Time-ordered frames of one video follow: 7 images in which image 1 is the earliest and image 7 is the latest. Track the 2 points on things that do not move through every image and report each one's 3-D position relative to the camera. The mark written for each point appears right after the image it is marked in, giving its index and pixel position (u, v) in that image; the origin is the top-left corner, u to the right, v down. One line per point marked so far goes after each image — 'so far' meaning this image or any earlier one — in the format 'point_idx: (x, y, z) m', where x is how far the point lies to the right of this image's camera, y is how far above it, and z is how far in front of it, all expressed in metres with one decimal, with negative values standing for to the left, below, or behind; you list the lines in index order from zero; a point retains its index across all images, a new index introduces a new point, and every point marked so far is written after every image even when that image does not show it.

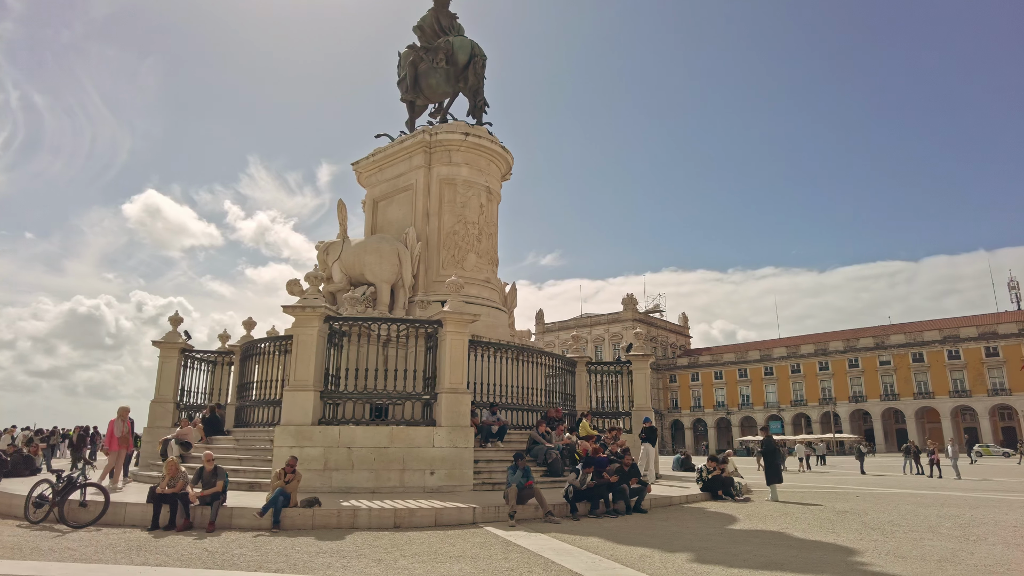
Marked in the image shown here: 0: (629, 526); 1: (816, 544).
0: (+1.5, -2.5, +6.8) m
1: (+2.7, -2.2, +5.6) m
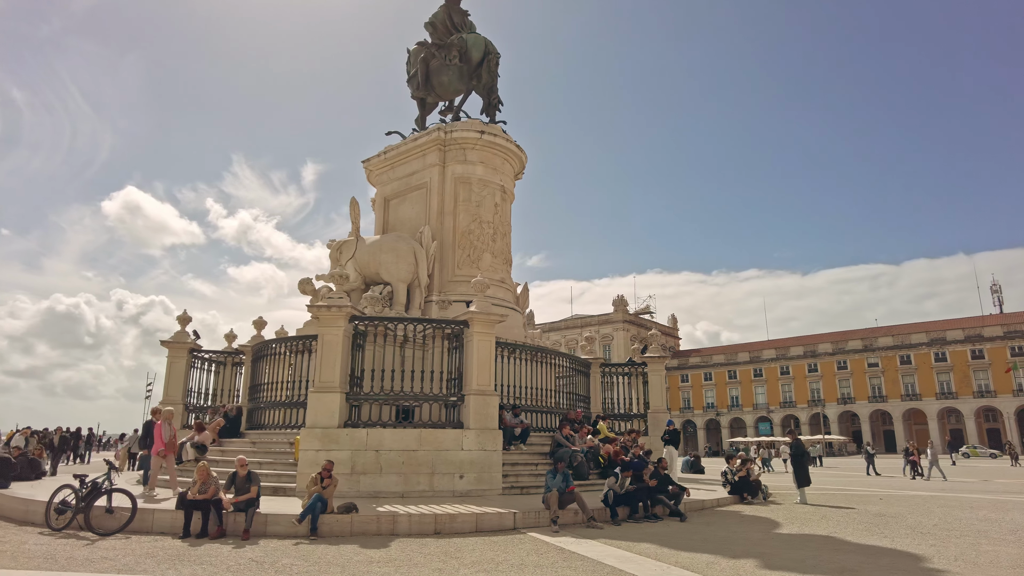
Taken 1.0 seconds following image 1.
0: (+1.9, -2.5, +6.7) m
1: (+3.2, -2.2, +5.5) m
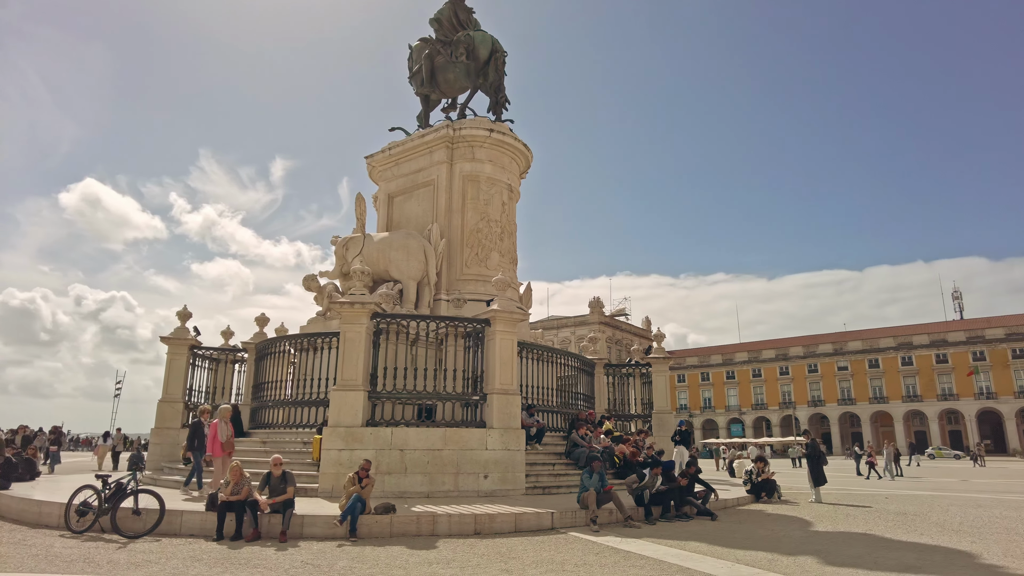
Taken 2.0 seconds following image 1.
0: (+2.3, -2.6, +6.8) m
1: (+3.7, -2.3, +5.6) m
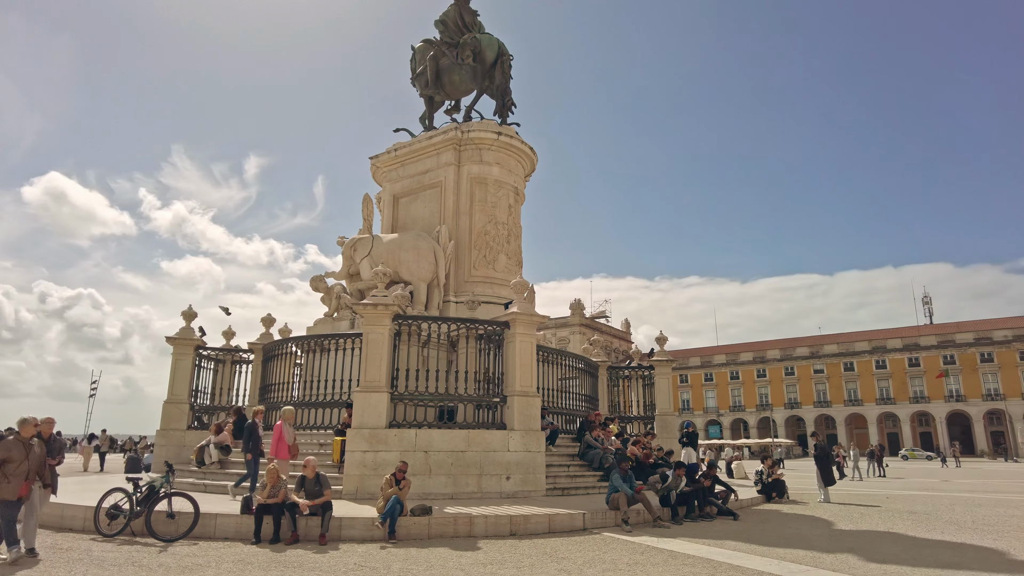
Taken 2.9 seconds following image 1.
0: (+2.6, -2.6, +6.9) m
1: (+4.0, -2.3, +5.8) m
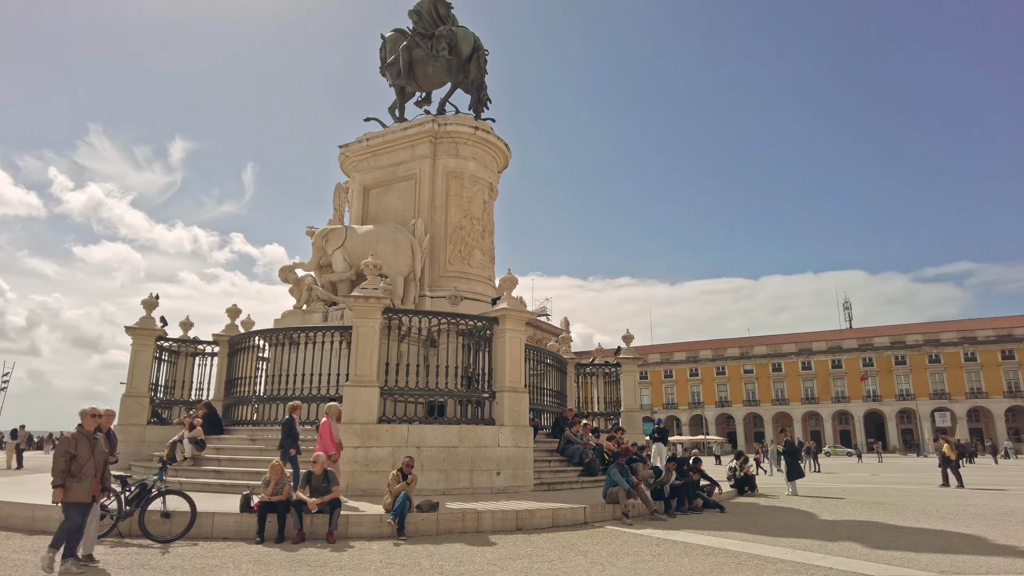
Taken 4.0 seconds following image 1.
0: (+2.6, -2.6, +7.2) m
1: (+4.1, -2.4, +6.3) m
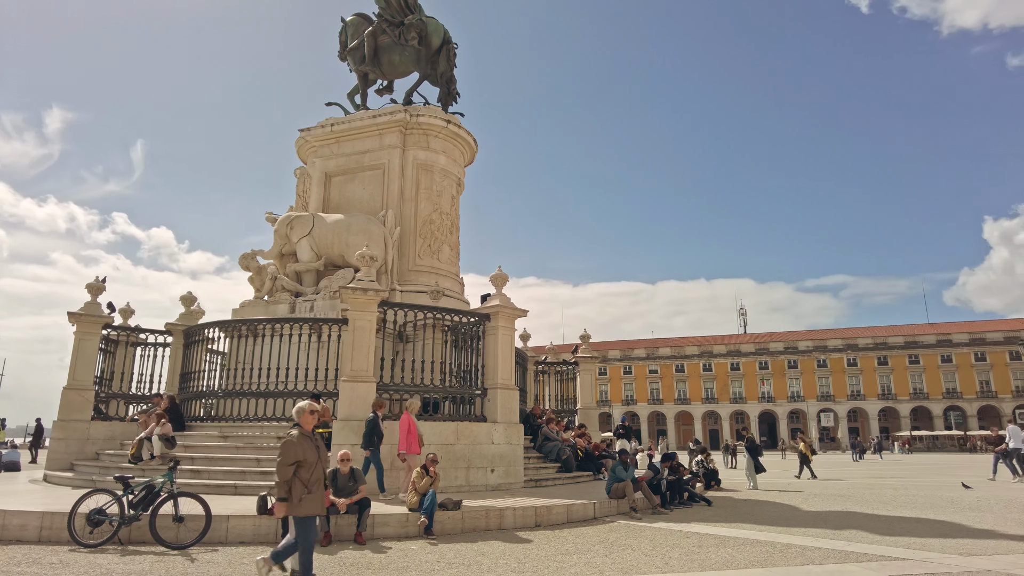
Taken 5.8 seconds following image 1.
0: (+2.7, -2.7, +7.6) m
1: (+4.3, -2.5, +6.9) m
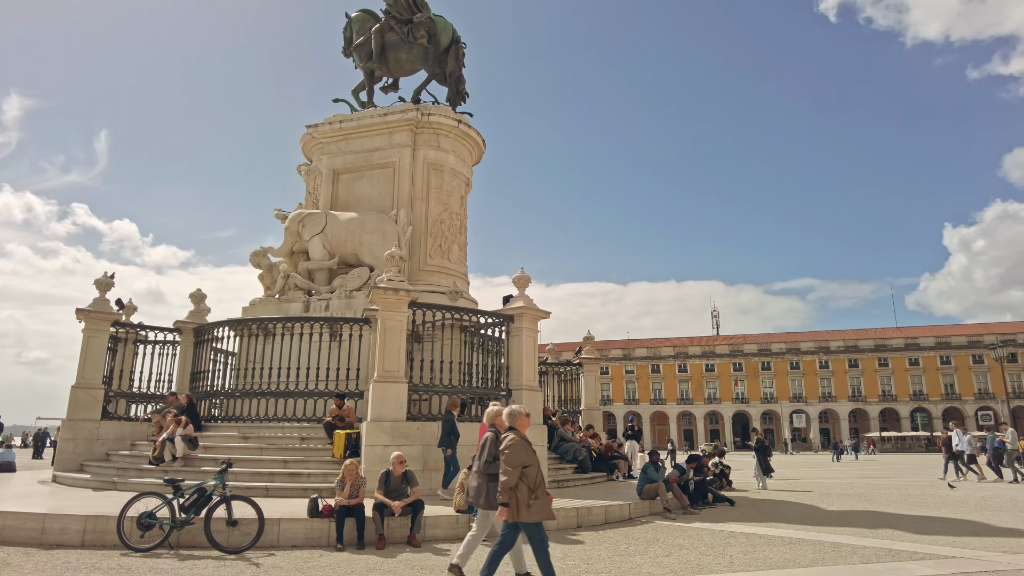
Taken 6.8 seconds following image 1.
0: (+3.0, -2.8, +7.8) m
1: (+4.7, -2.6, +7.2) m
